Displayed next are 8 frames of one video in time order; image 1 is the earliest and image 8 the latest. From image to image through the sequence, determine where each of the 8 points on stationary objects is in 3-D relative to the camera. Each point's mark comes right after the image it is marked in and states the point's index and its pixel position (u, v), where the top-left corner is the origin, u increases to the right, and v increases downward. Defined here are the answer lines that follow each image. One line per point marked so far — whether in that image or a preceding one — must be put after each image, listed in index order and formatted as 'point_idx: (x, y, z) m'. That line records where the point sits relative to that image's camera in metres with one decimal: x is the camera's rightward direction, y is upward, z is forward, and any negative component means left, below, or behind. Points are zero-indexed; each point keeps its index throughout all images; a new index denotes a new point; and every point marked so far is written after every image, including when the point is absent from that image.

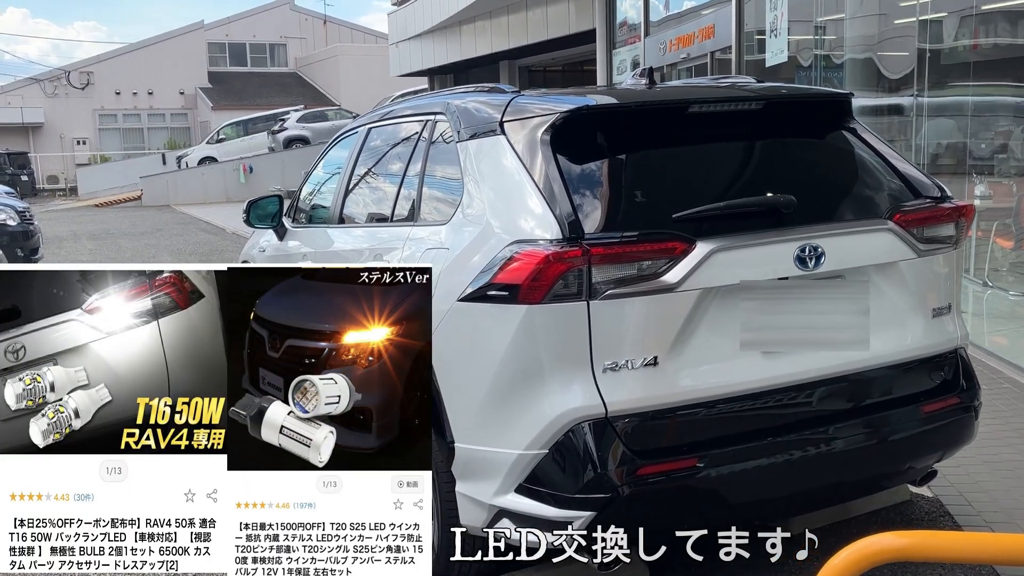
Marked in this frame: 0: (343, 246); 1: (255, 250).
0: (-0.8, +0.2, +4.0) m
1: (-1.4, +0.2, +5.3) m
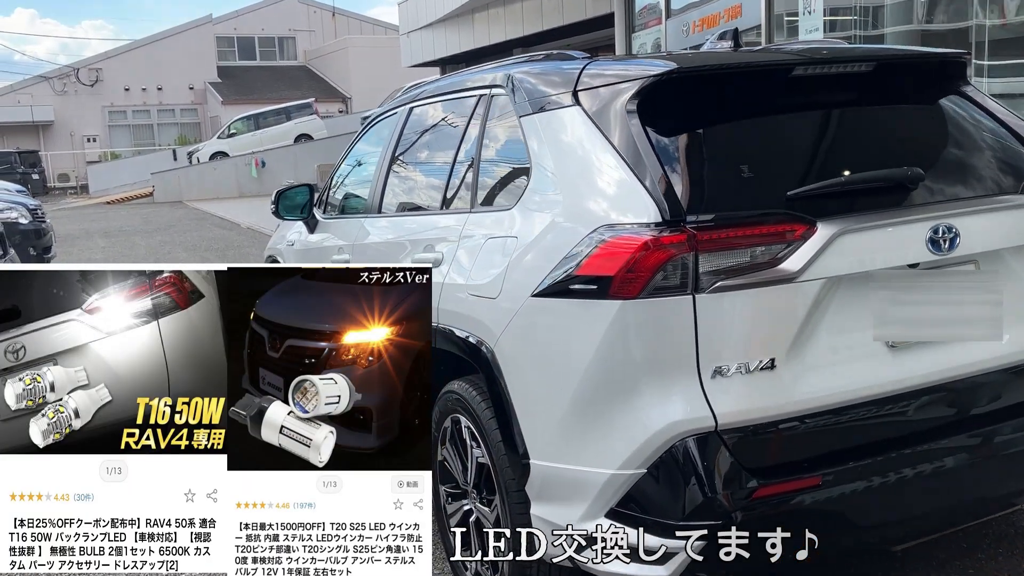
0: (-0.5, +0.2, +3.7) m
1: (-1.2, +0.2, +4.9) m
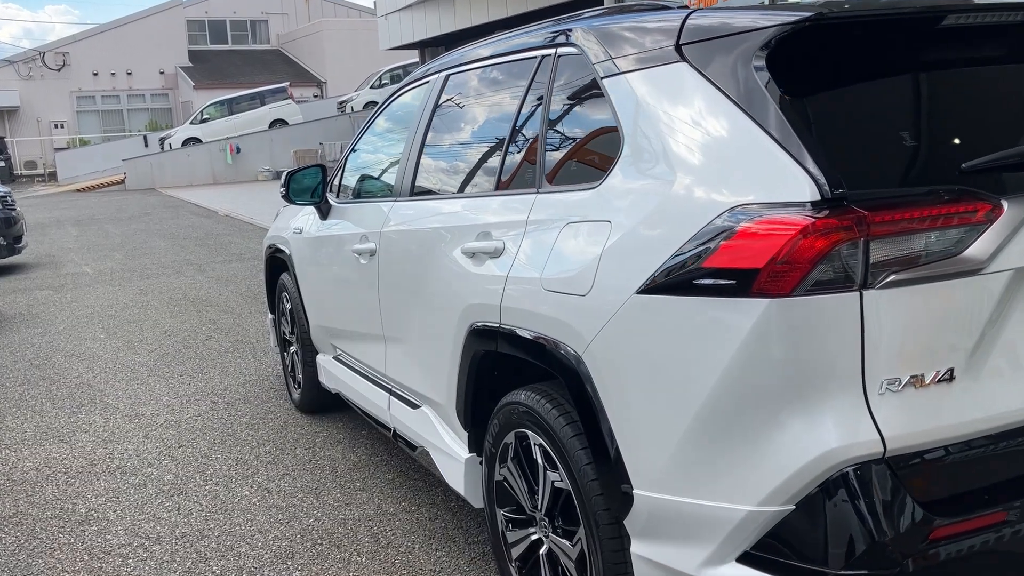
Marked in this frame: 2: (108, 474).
0: (-0.4, +0.2, +3.2) m
1: (-1.0, +0.3, +4.5) m
2: (-1.7, -0.8, +4.1) m
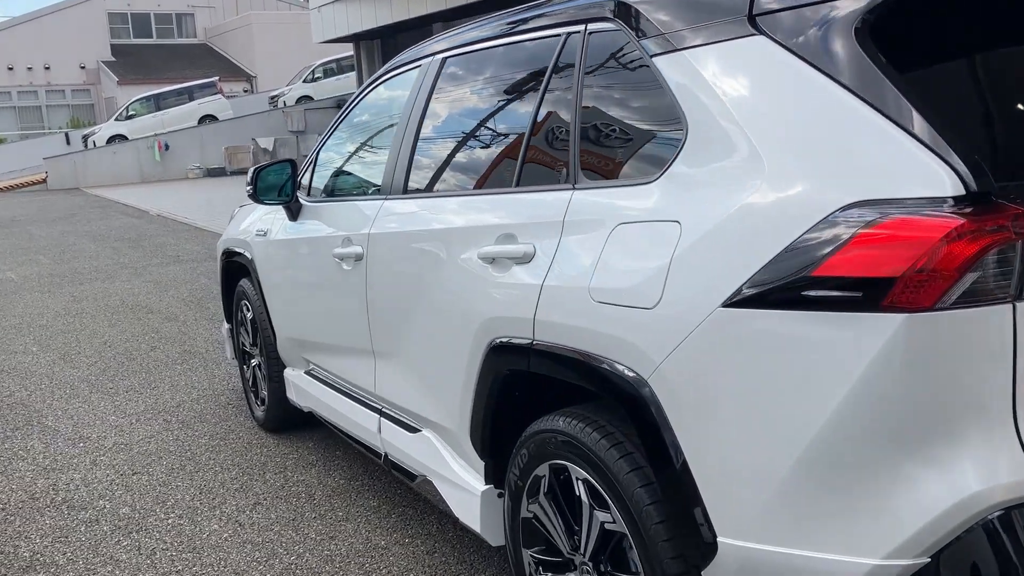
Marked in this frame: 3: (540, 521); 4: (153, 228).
0: (-0.3, +0.2, +2.9) m
1: (-1.1, +0.2, +4.1) m
2: (-1.8, -0.9, +3.7) m
3: (+0.1, -0.6, +2.3) m
4: (-5.2, +0.9, +13.9) m
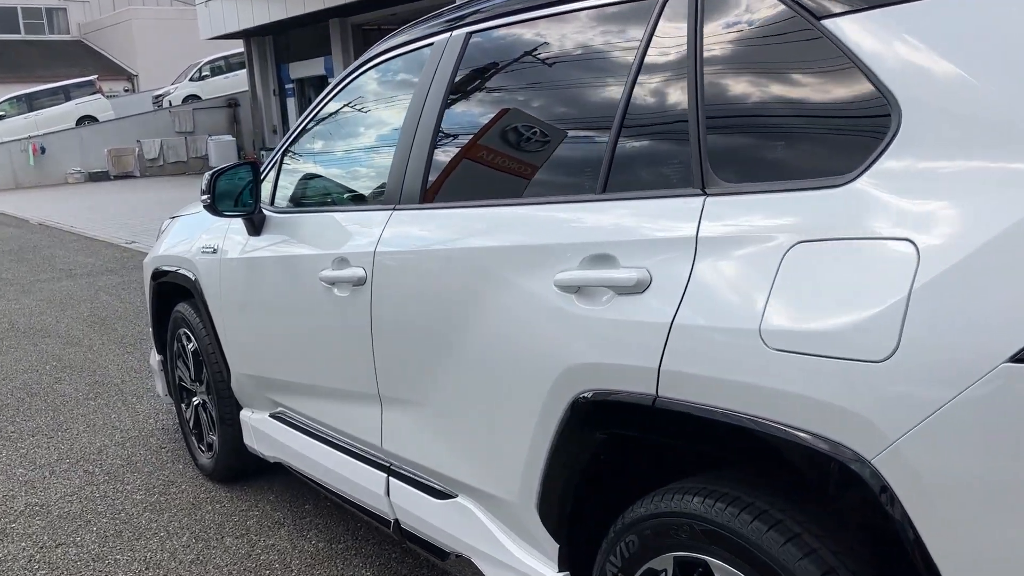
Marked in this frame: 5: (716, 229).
0: (-0.2, +0.1, +2.3) m
1: (-1.1, +0.1, +3.4) m
2: (-1.7, -1.0, +2.9) m
3: (+0.3, -0.6, +1.8) m
4: (-6.3, +0.7, +12.7) m
5: (+0.3, +0.1, +1.6) m
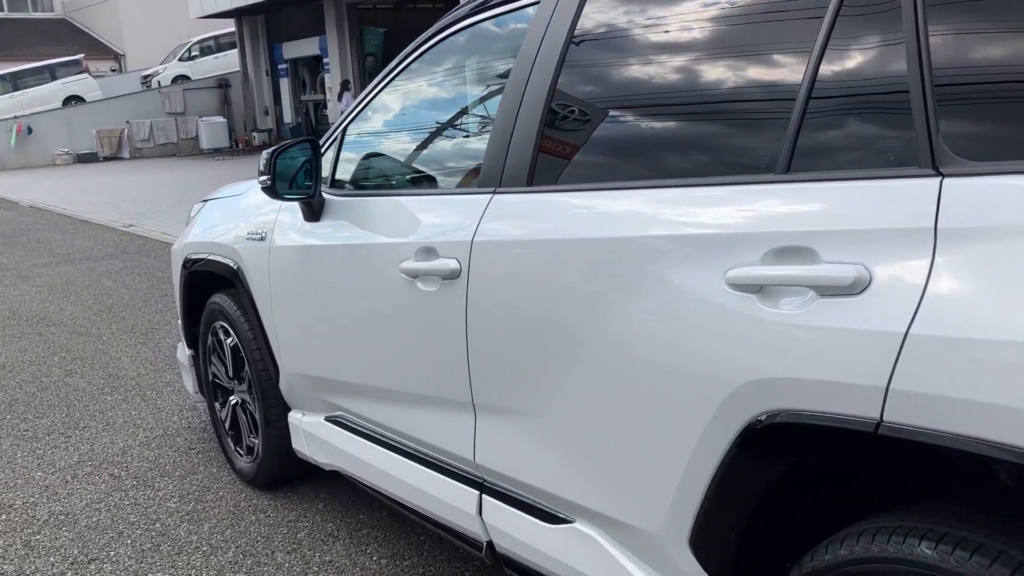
0: (0.0, +0.1, +2.0) m
1: (-0.9, +0.2, +3.1) m
2: (-1.5, -0.9, +2.6) m
3: (+0.5, -0.6, +1.5) m
4: (-6.2, +0.9, +12.3) m
5: (+0.6, +0.1, +1.3) m
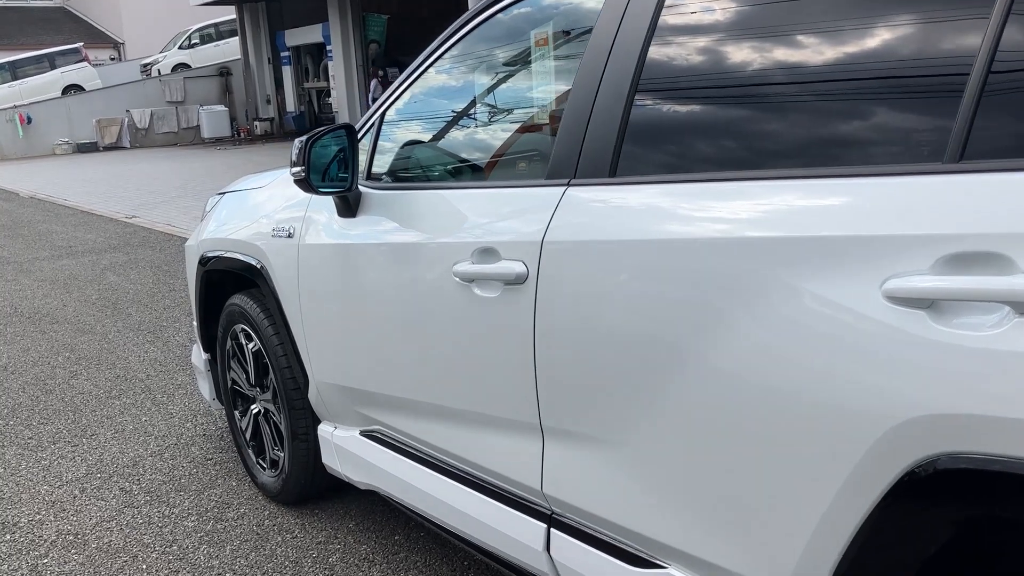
0: (+0.2, +0.1, +1.8) m
1: (-0.7, +0.2, +2.8) m
2: (-1.3, -1.0, +2.4) m
3: (+0.7, -0.6, +1.2) m
4: (-6.1, +0.9, +12.0) m
5: (+0.8, +0.1, +1.1) m
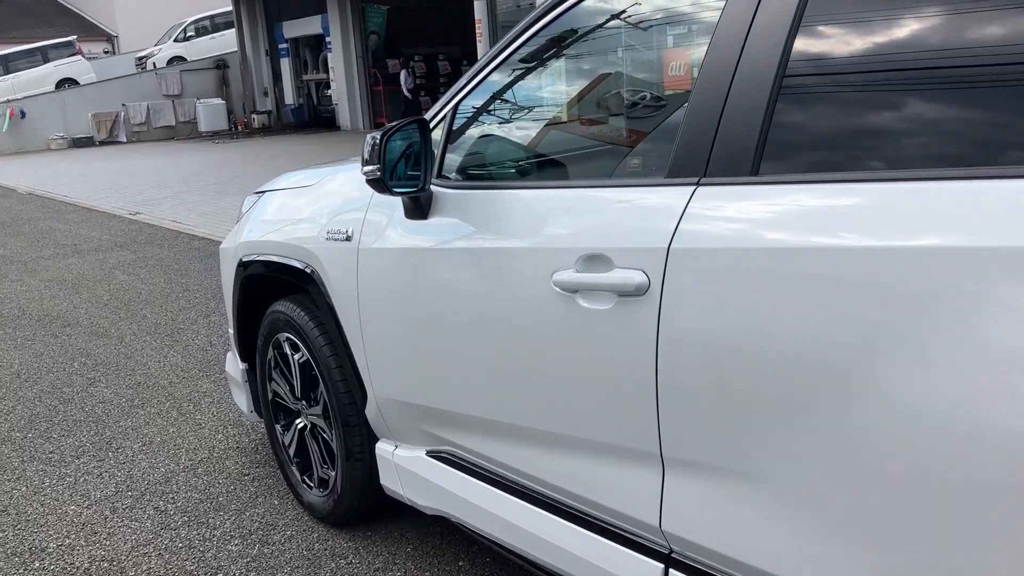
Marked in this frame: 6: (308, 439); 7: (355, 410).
0: (+0.4, +0.1, +1.5) m
1: (-0.5, +0.1, +2.6) m
2: (-1.1, -1.0, +2.2) m
3: (+0.9, -0.7, +1.0) m
4: (-5.9, +1.0, +11.7) m
5: (+1.0, +0.1, +0.8) m
6: (-0.6, -0.5, +3.0) m
7: (-0.4, -0.3, +2.7) m
